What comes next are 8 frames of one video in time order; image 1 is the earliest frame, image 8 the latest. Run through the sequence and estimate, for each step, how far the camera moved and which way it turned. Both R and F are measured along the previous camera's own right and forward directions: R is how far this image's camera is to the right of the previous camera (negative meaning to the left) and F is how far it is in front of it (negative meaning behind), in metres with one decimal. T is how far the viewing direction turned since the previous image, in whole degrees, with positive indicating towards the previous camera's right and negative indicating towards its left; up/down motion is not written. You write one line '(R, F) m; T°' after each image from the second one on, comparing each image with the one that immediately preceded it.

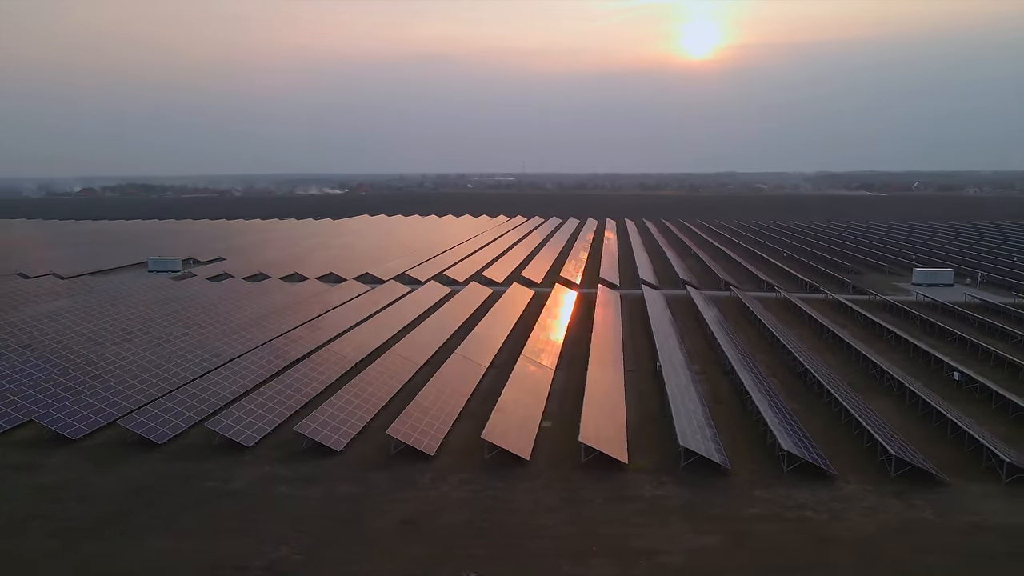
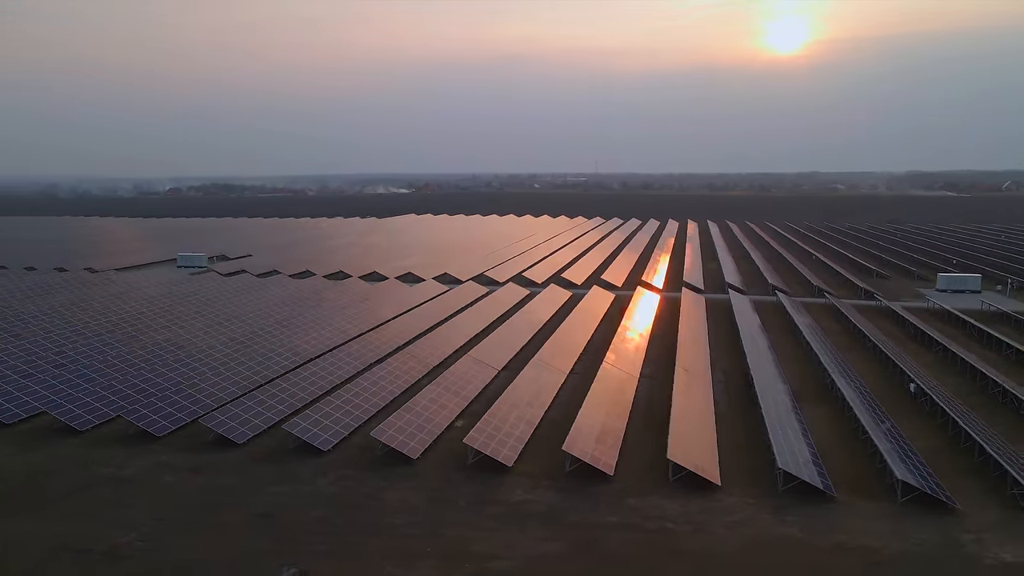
(+2.8, +0.2) m; -6°
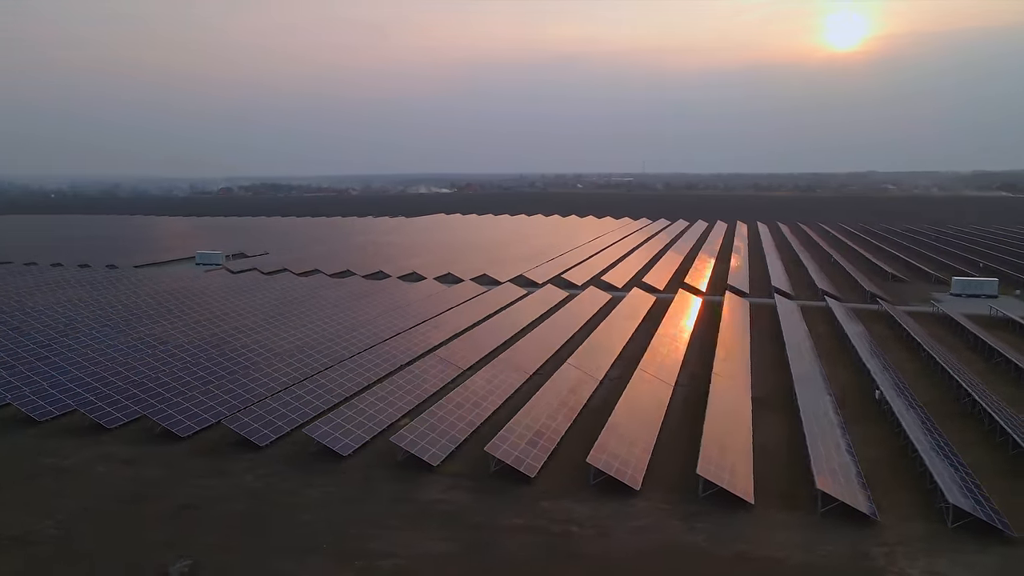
(+1.8, +0.1) m; -4°
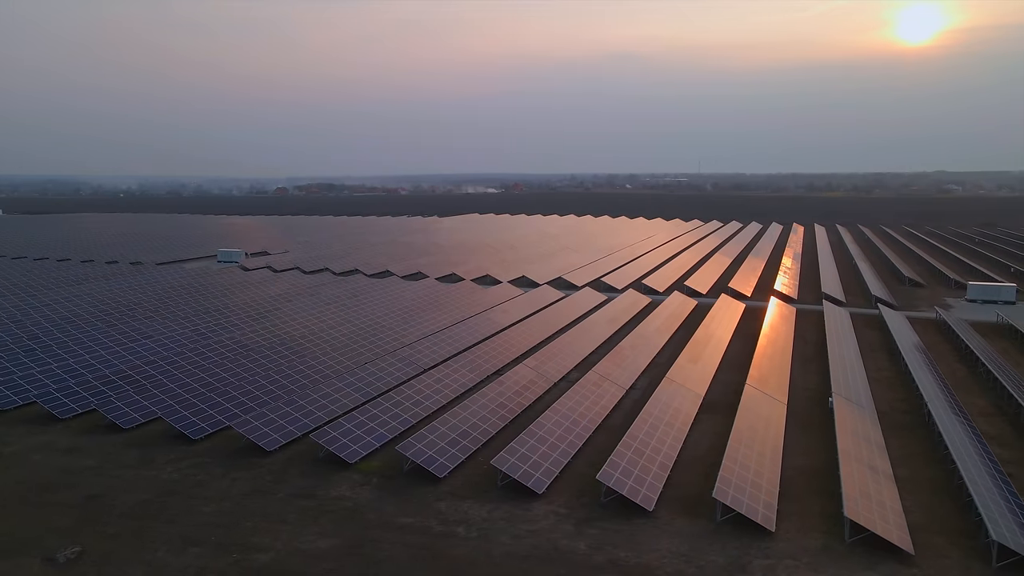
(+2.1, +0.1) m; -4°
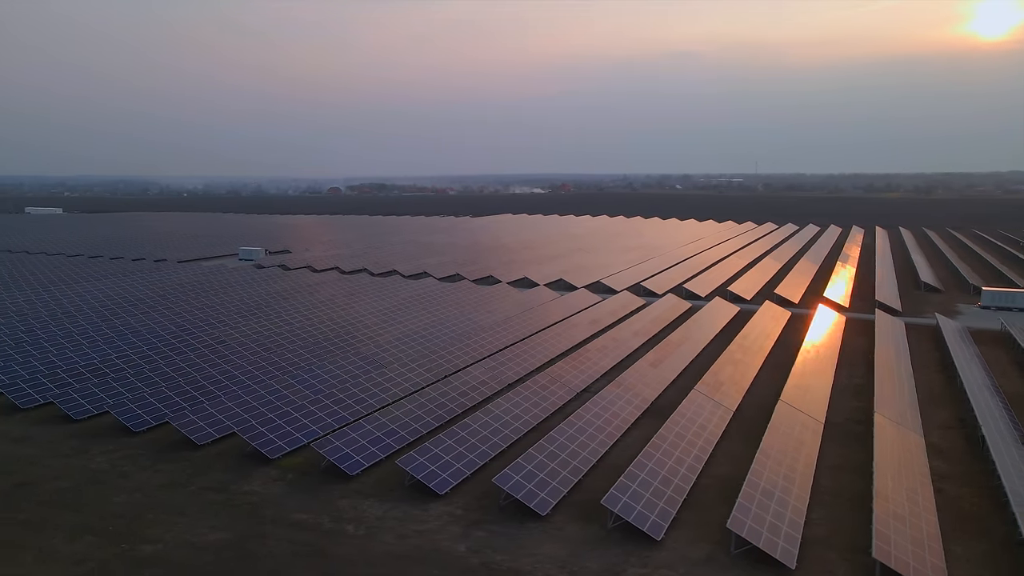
(+2.1, +0.1) m; -4°
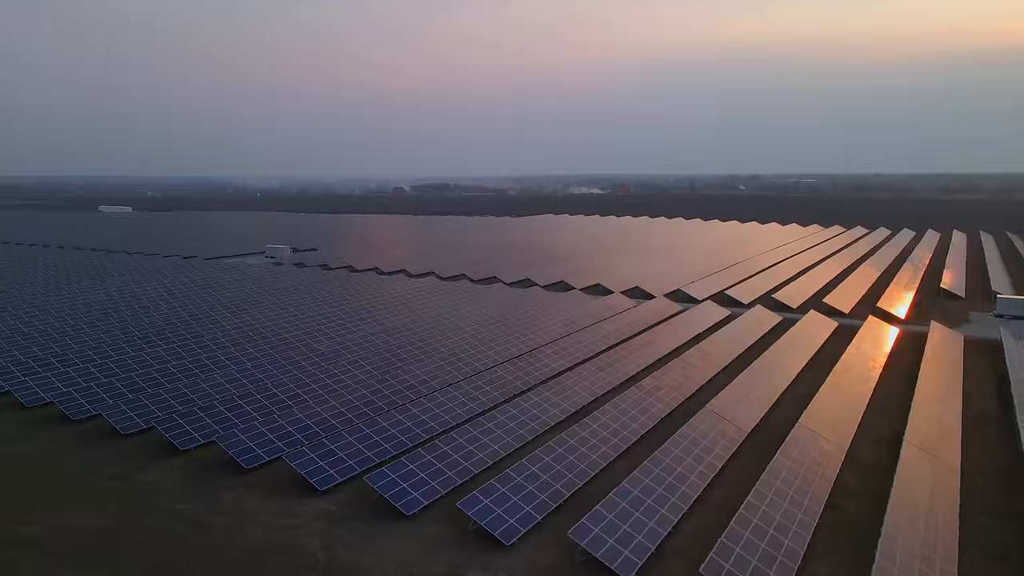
(+2.6, +0.1) m; -5°
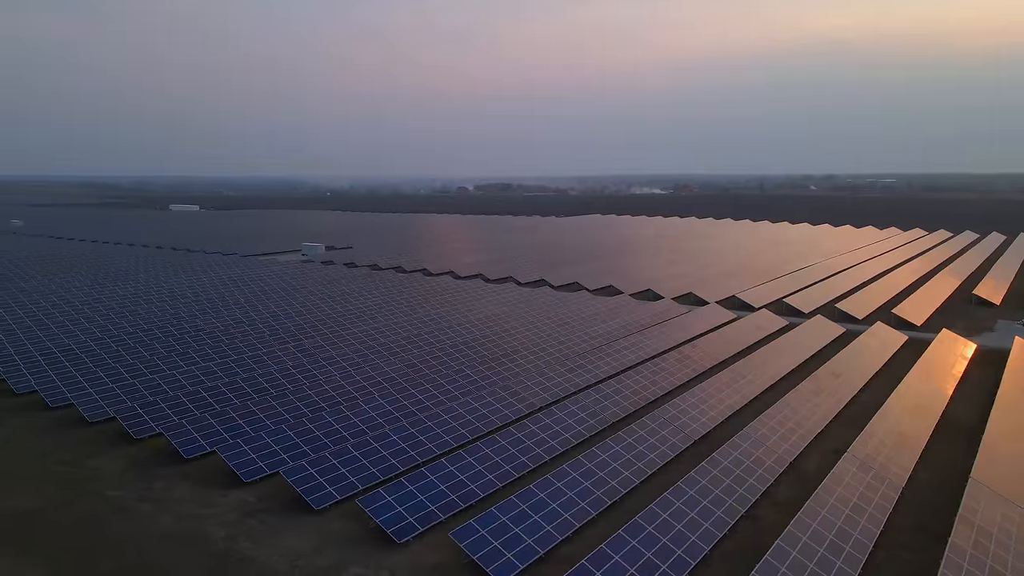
(+2.1, +0.1) m; -5°
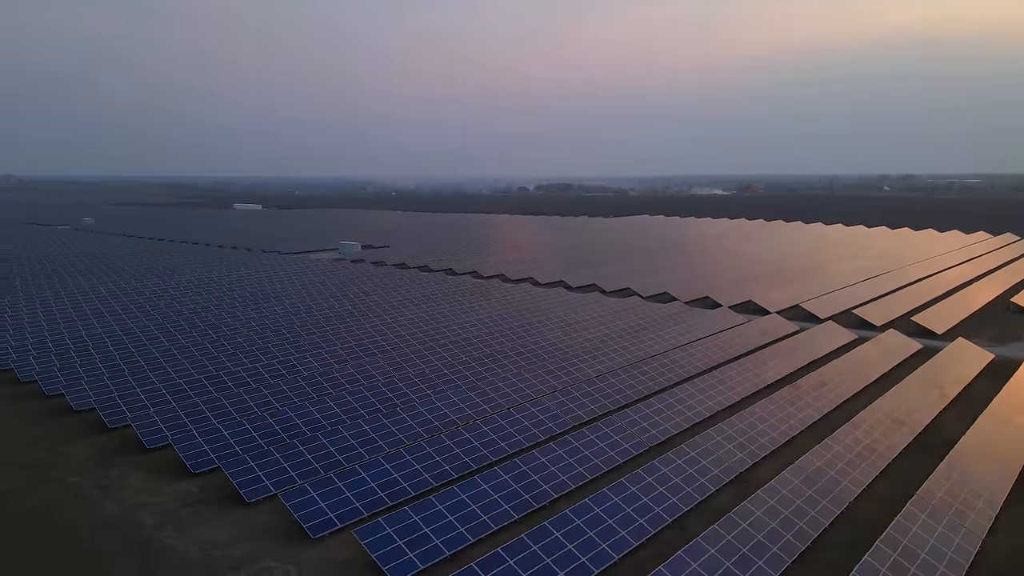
(+1.8, +0.1) m; -5°
